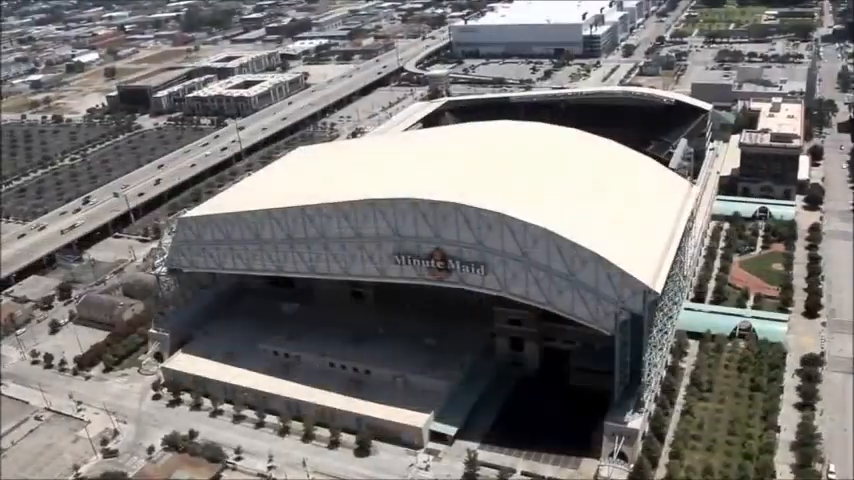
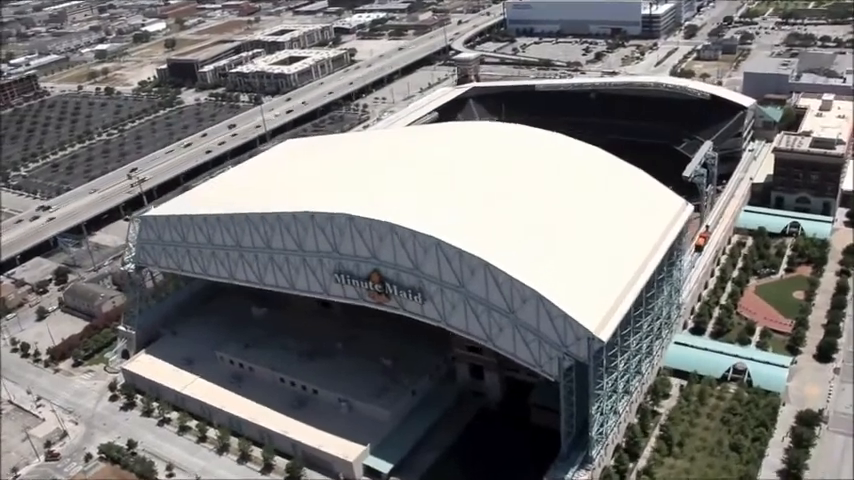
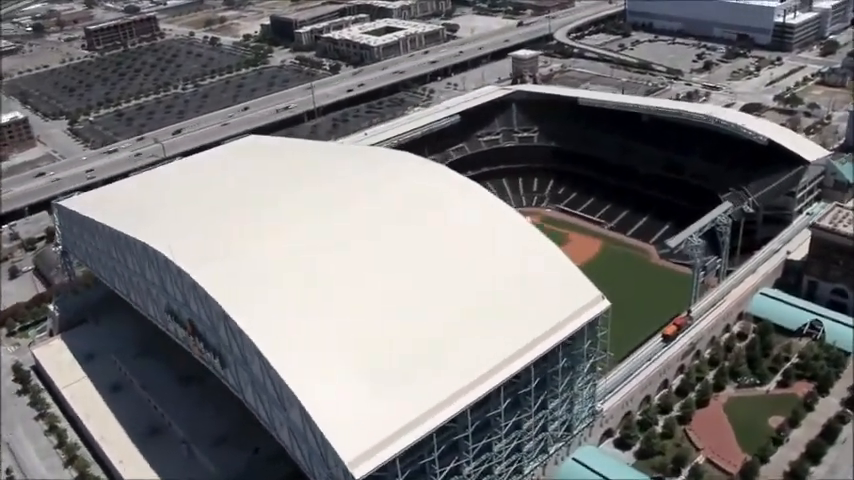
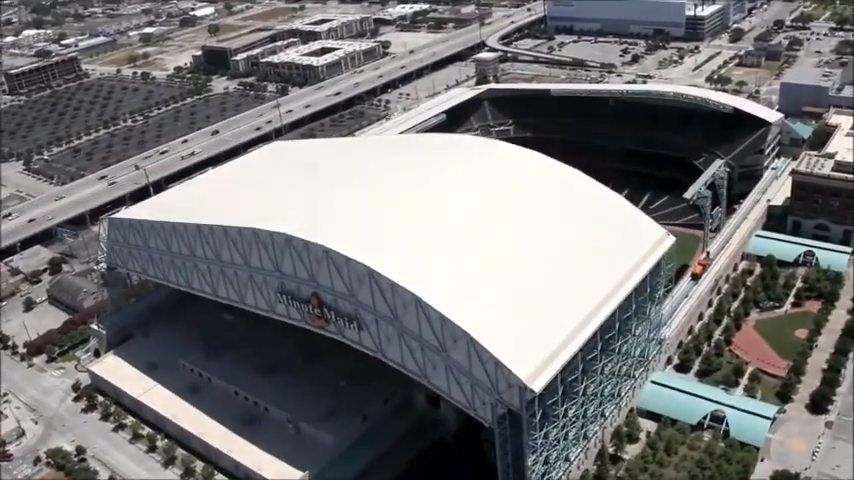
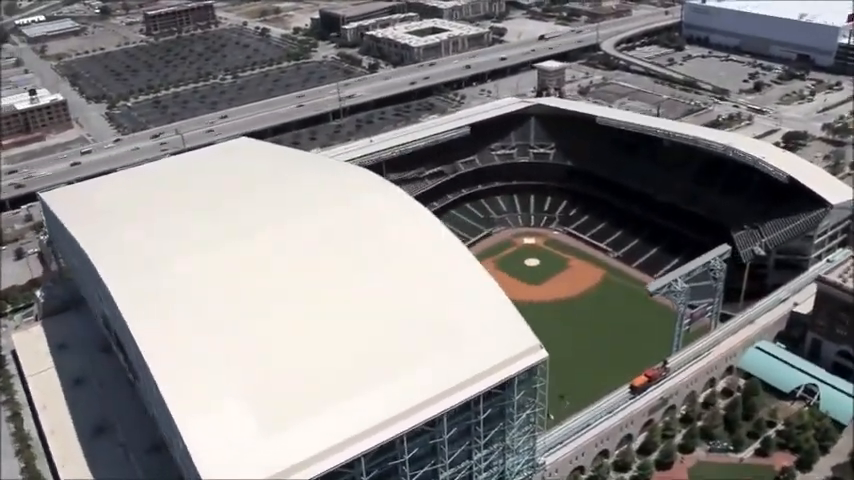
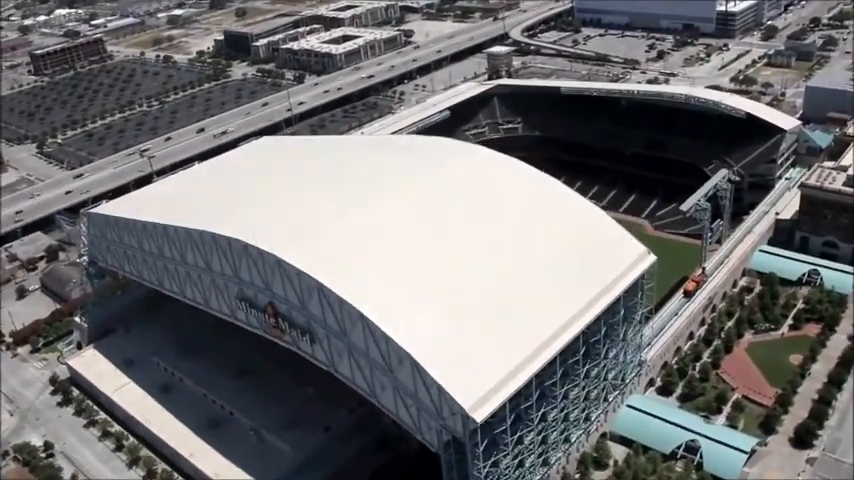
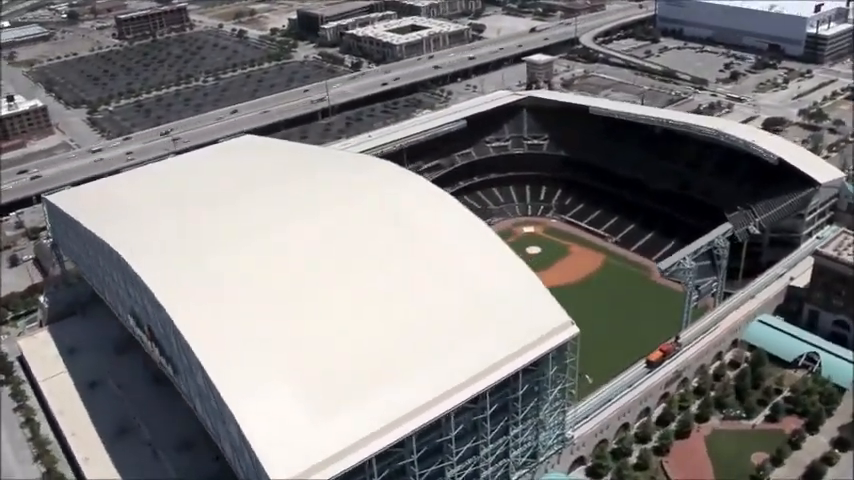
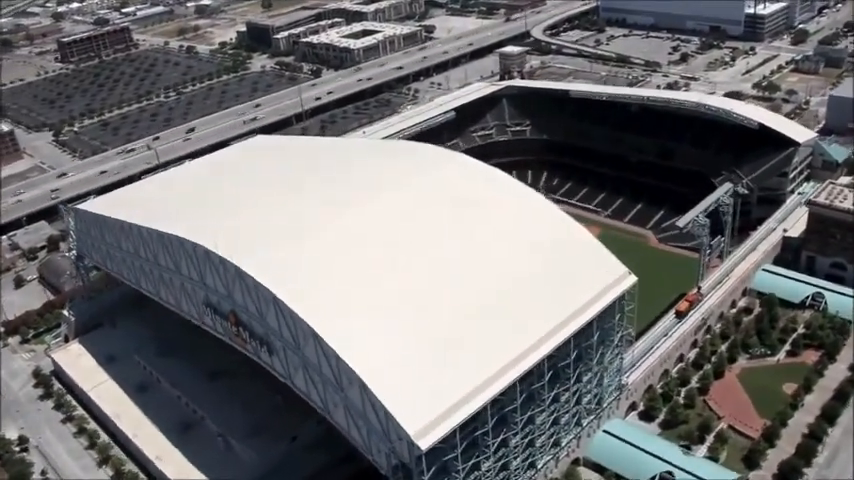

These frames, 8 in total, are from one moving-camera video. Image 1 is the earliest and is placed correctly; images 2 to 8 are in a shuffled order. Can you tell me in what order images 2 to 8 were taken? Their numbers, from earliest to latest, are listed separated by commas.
2, 4, 6, 8, 3, 7, 5
